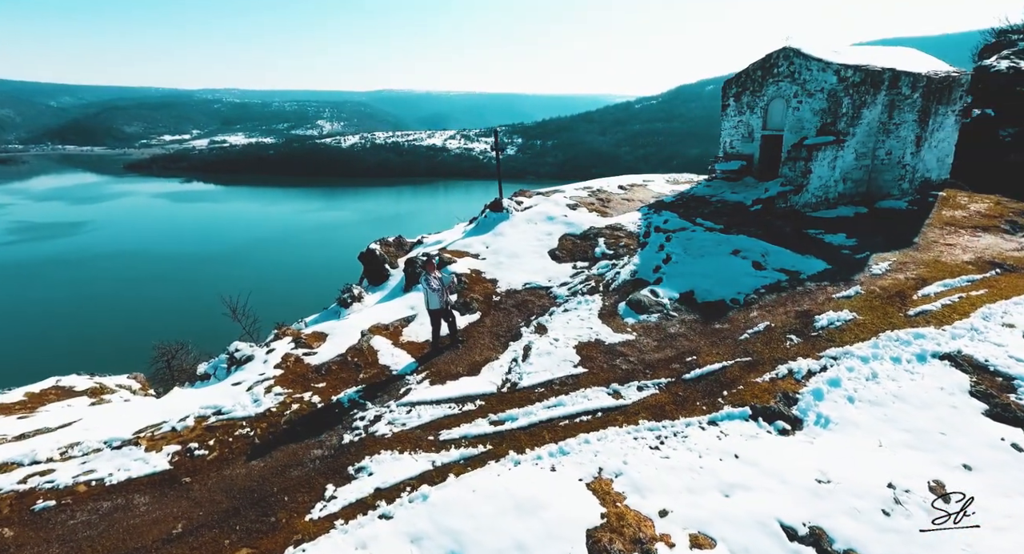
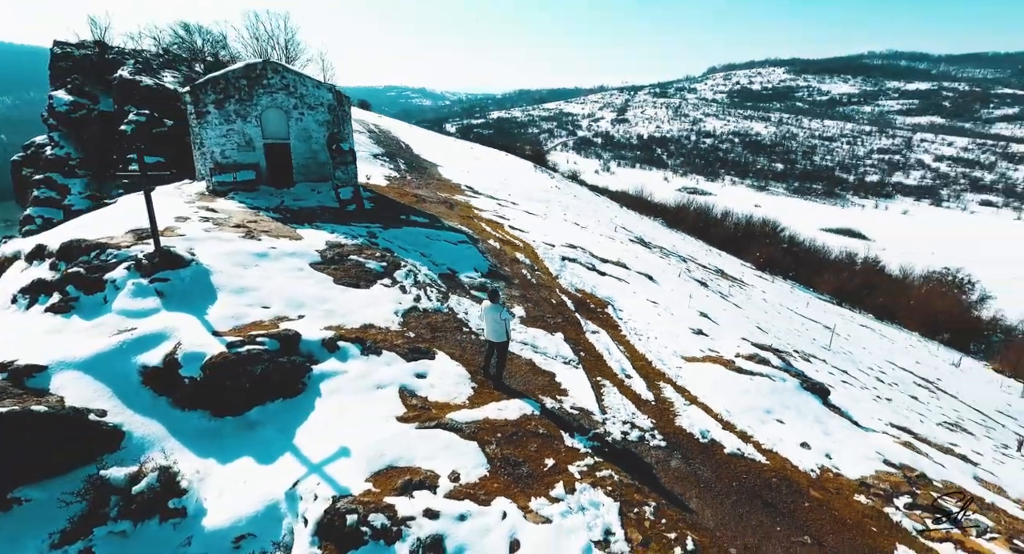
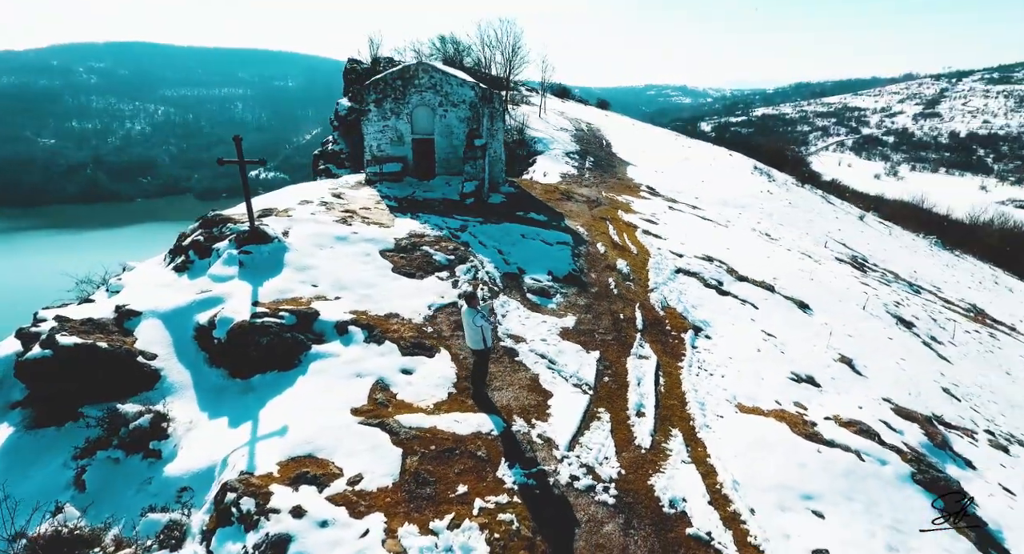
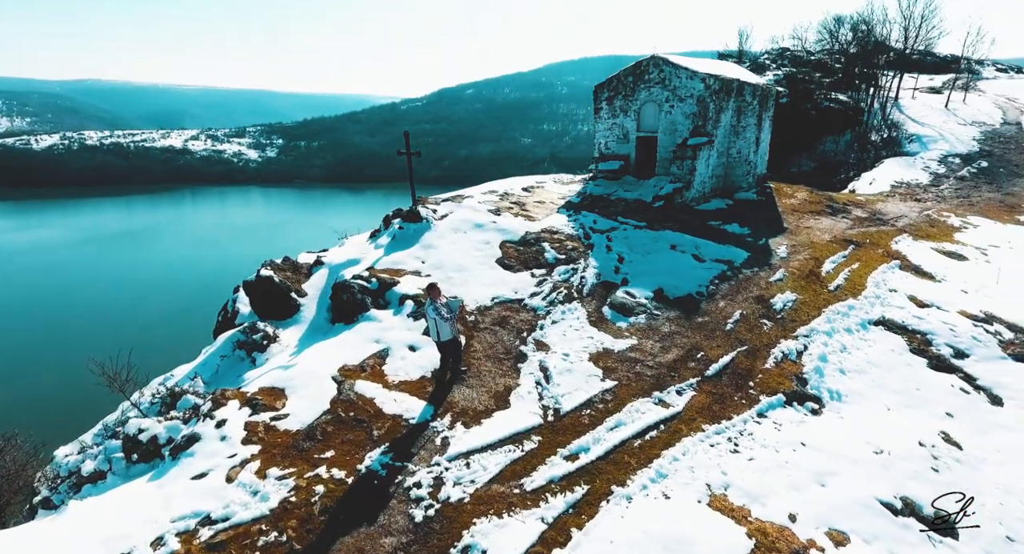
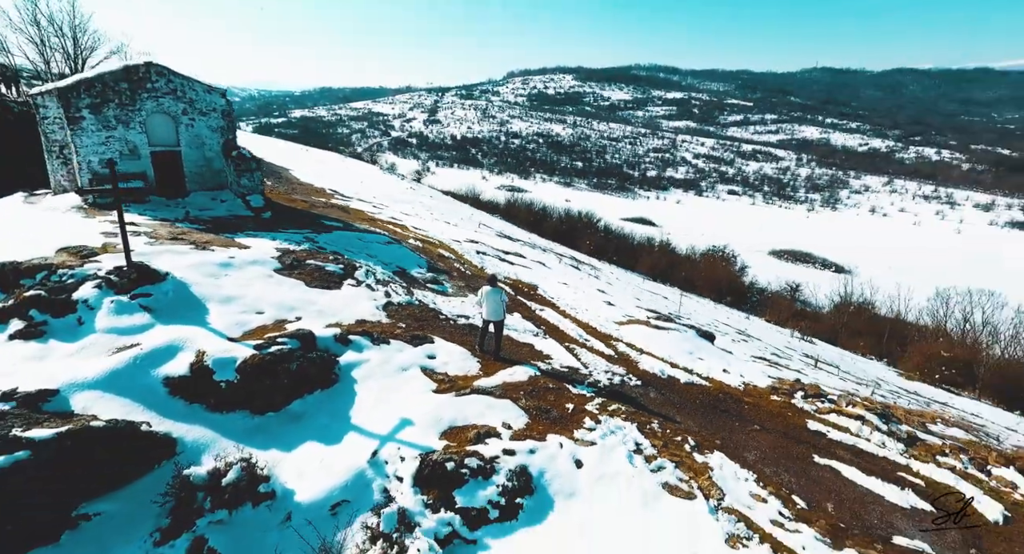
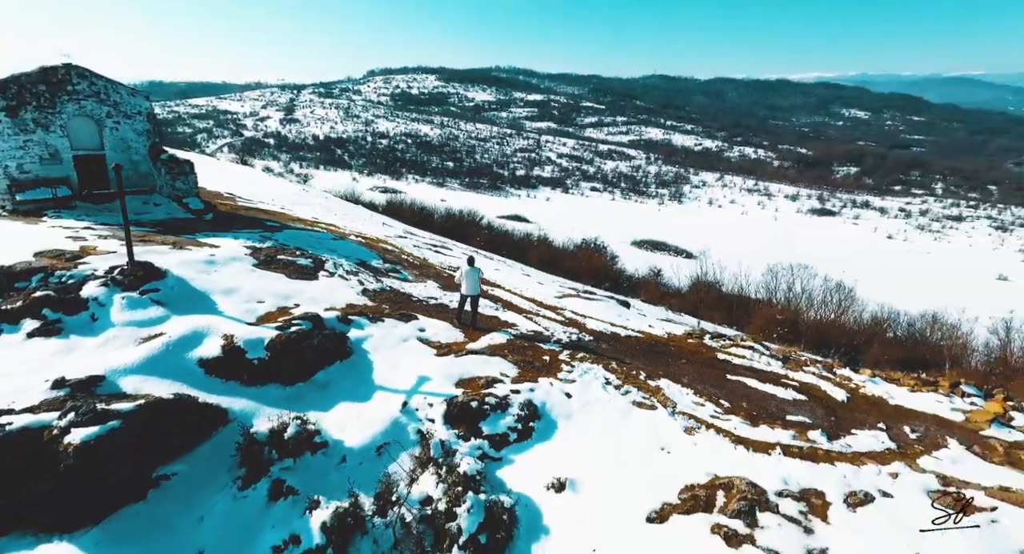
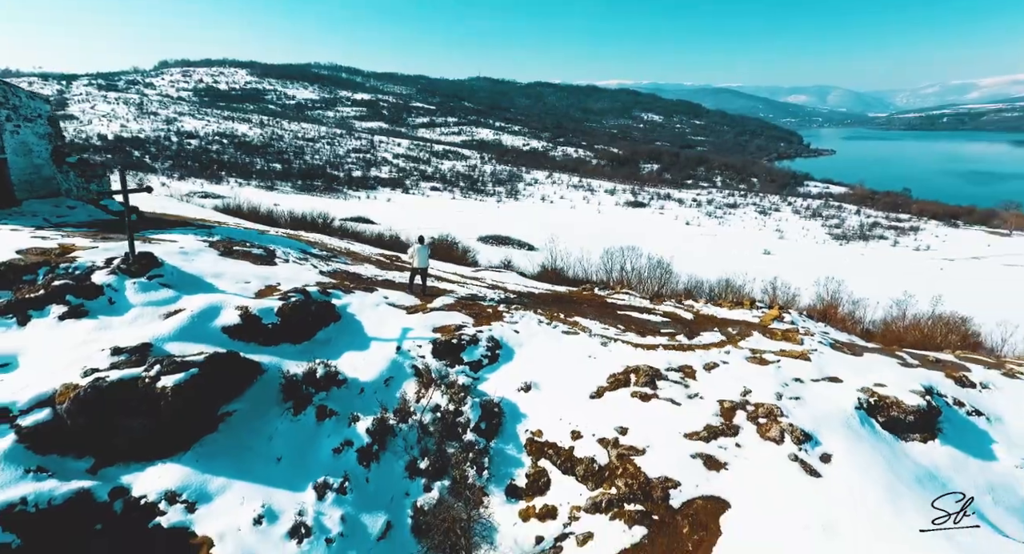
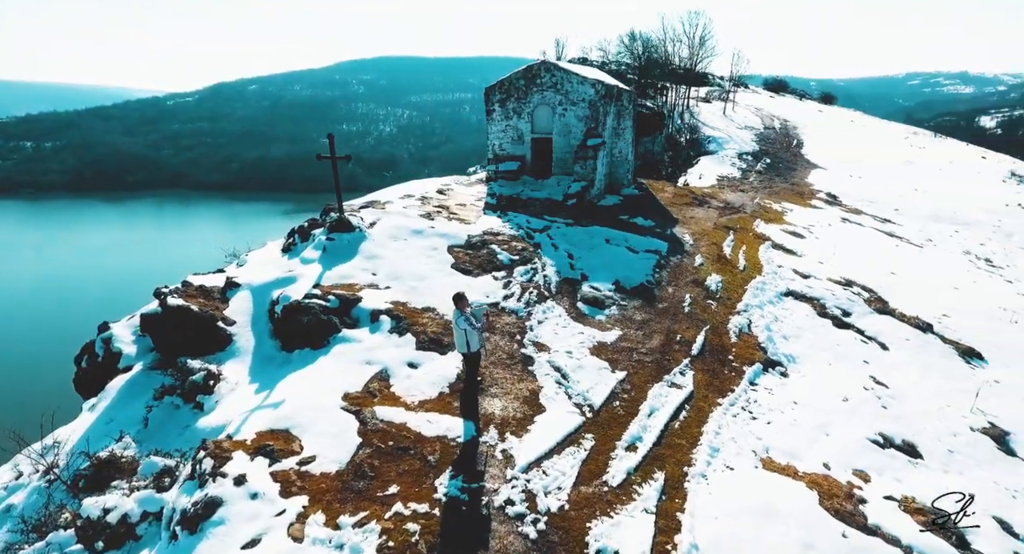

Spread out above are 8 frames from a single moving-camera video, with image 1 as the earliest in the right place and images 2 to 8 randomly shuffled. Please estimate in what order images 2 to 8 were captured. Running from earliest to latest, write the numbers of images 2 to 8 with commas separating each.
4, 8, 3, 2, 5, 6, 7
